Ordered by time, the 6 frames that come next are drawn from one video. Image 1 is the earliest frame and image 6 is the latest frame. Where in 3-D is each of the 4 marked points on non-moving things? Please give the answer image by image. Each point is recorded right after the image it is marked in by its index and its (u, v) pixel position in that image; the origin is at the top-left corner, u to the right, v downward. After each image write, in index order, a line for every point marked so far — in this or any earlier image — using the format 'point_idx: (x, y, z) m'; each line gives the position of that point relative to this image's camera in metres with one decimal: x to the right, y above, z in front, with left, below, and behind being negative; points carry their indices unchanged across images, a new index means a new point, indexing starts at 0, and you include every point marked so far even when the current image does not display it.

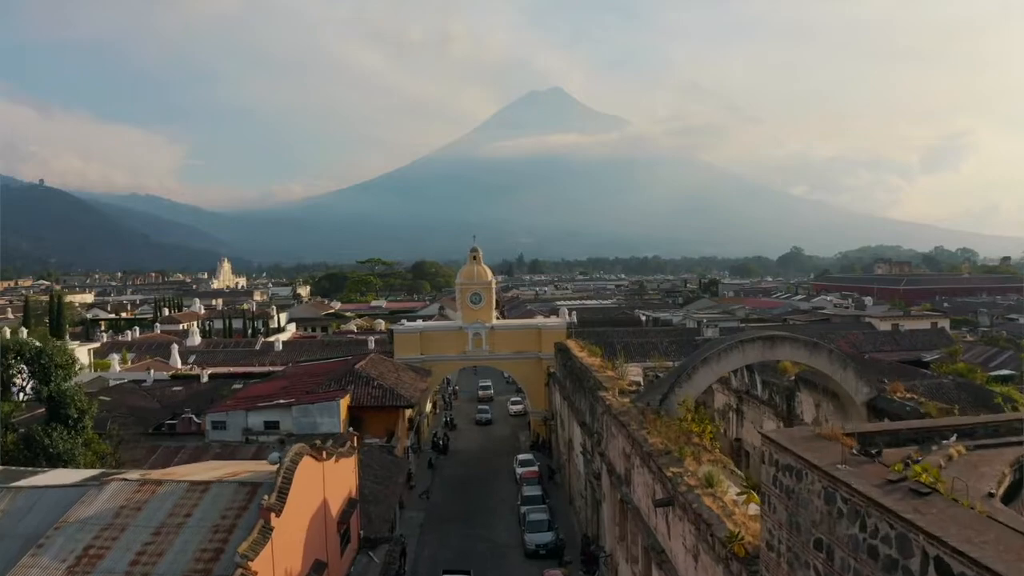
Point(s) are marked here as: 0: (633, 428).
0: (+1.7, -2.0, +10.0) m
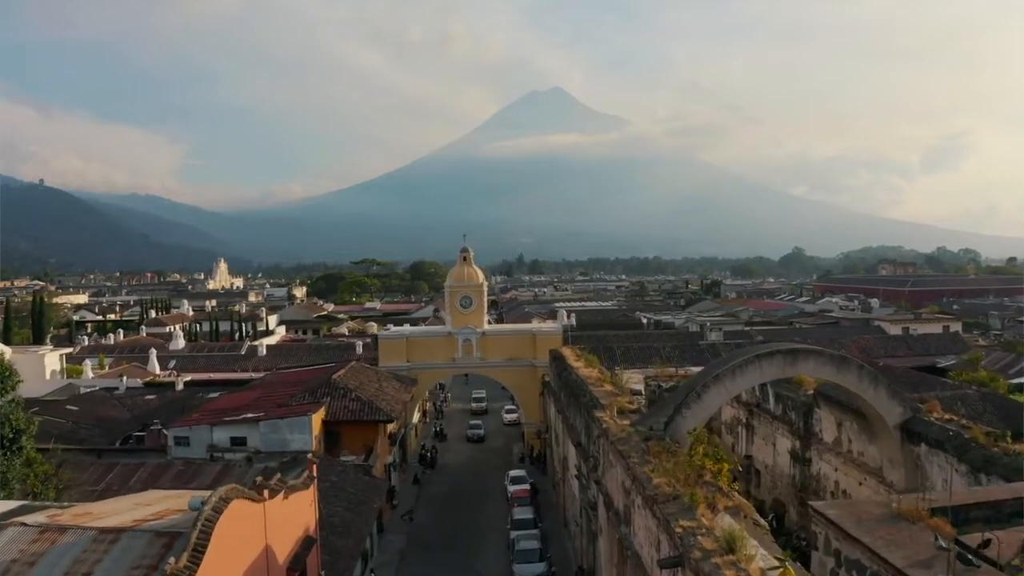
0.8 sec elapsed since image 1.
0: (+1.5, -2.1, +8.5) m
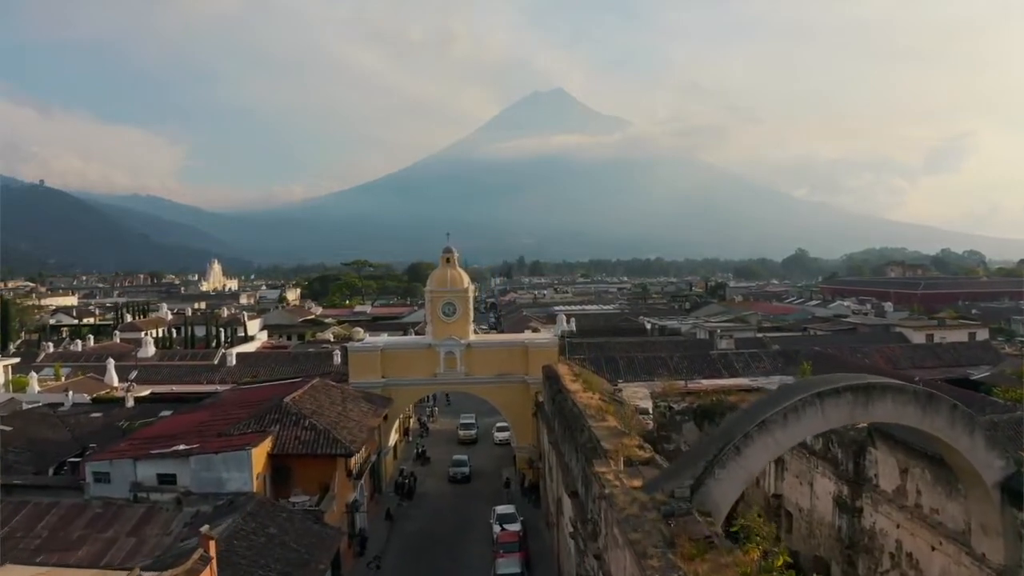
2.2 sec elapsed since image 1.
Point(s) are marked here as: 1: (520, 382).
0: (+1.1, -2.2, +5.8) m
1: (+0.2, -2.6, +19.4) m
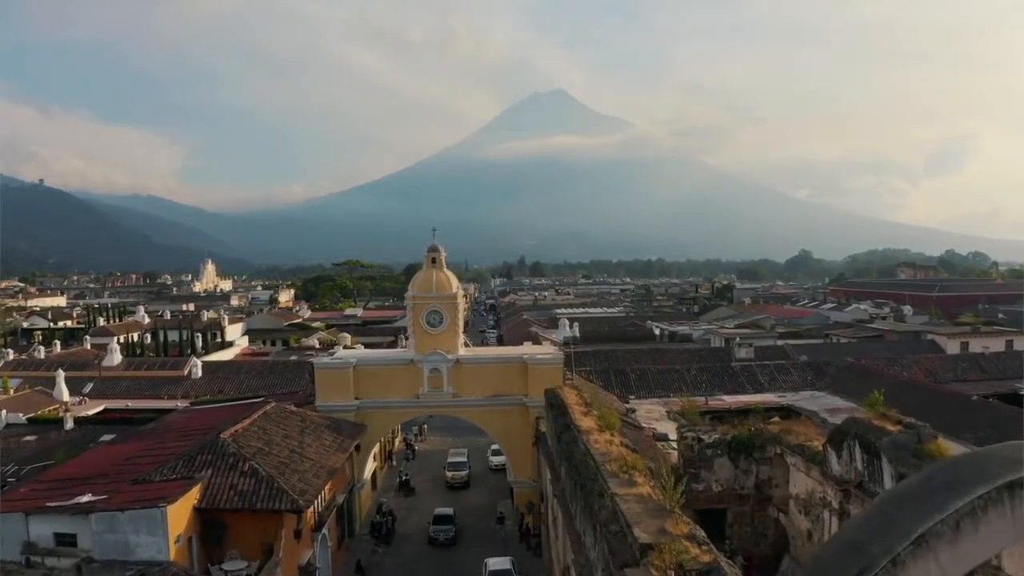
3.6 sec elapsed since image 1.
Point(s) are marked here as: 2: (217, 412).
0: (+1.0, -2.3, +2.8) m
1: (+0.1, -2.7, +16.4) m
2: (-7.2, -3.0, +17.5) m
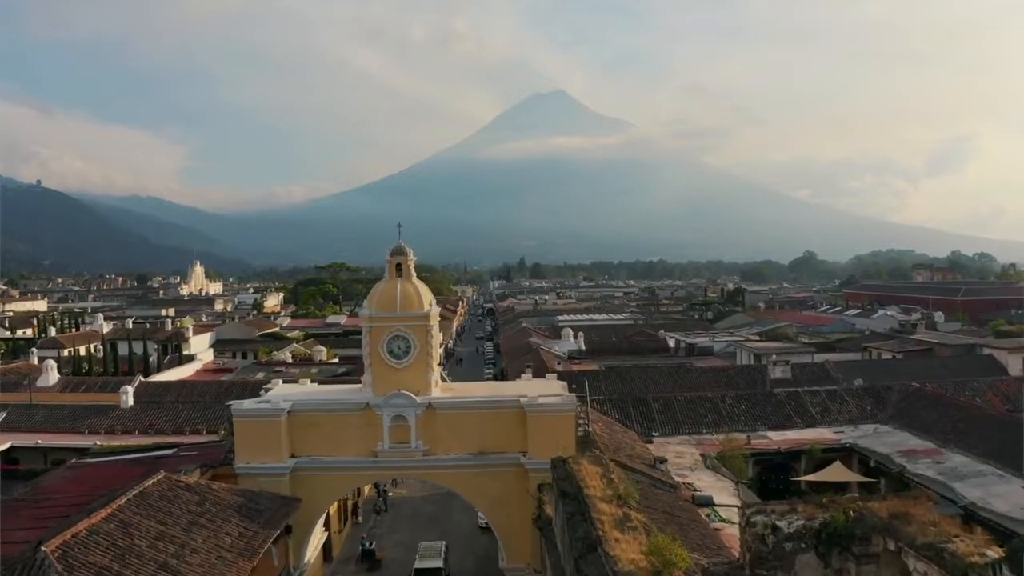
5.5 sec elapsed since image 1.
0: (+0.9, -2.6, -1.6) m
1: (0.0, -3.0, +12.0) m
2: (-7.3, -3.3, +13.1) m
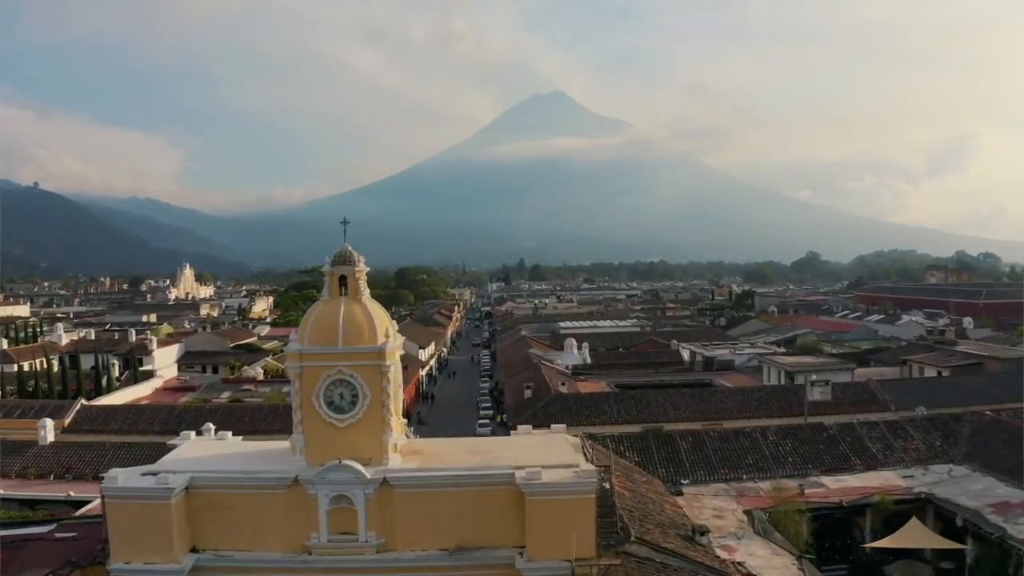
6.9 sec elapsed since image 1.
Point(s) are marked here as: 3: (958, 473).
0: (+0.8, -2.8, -5.1) m
1: (-0.1, -3.3, +8.5) m
2: (-7.4, -3.6, +9.5) m
3: (+10.1, -4.1, +16.2) m
